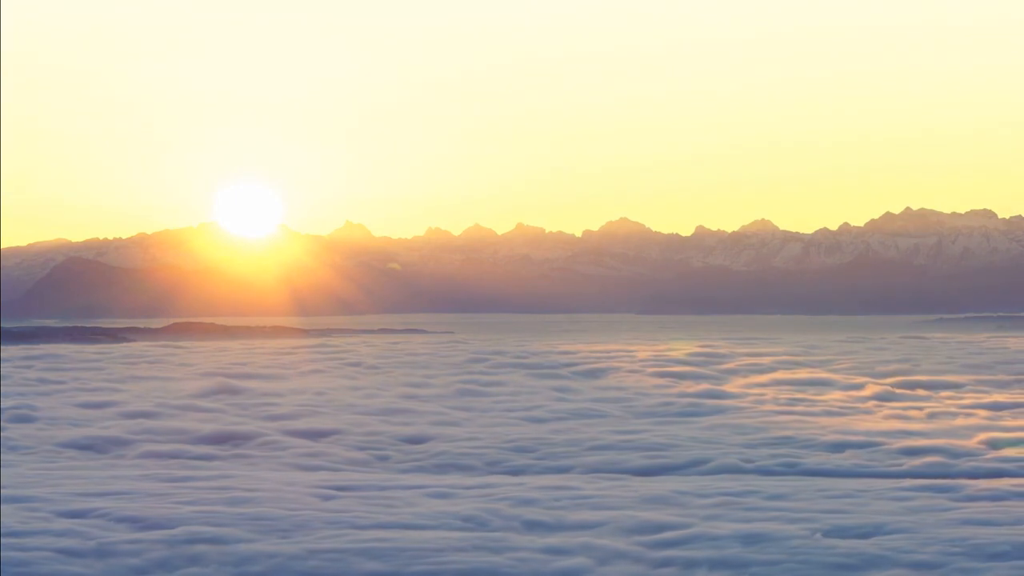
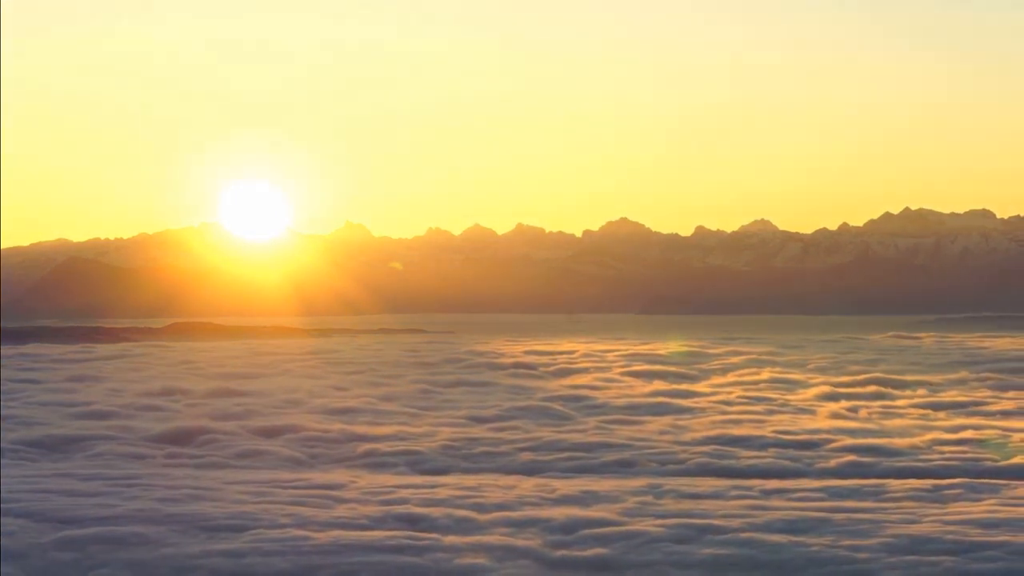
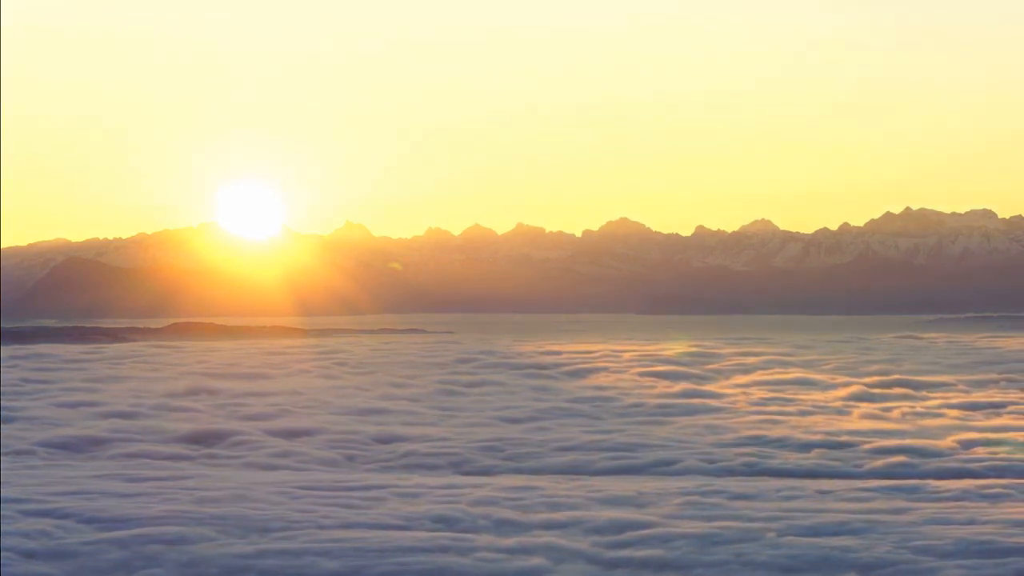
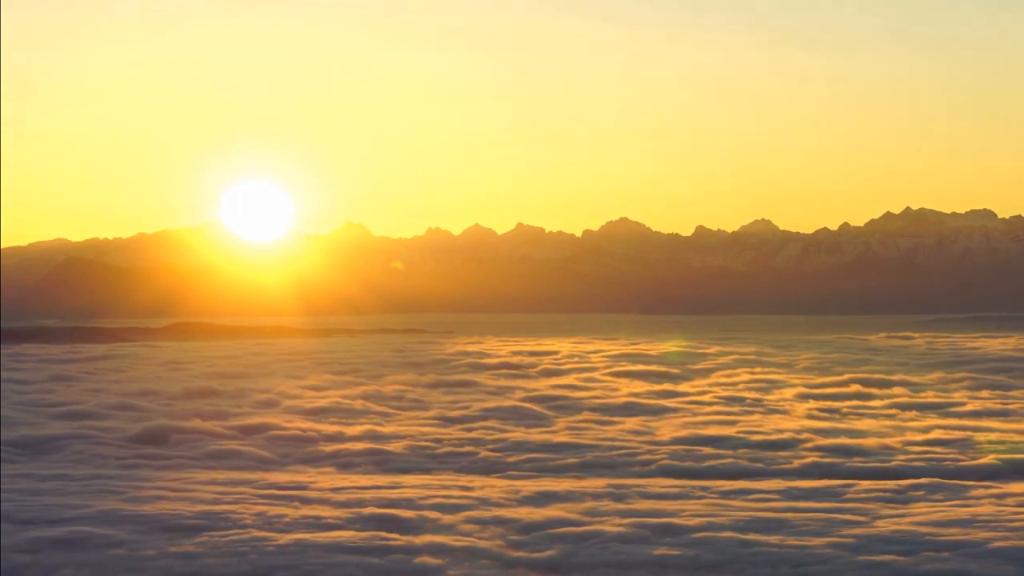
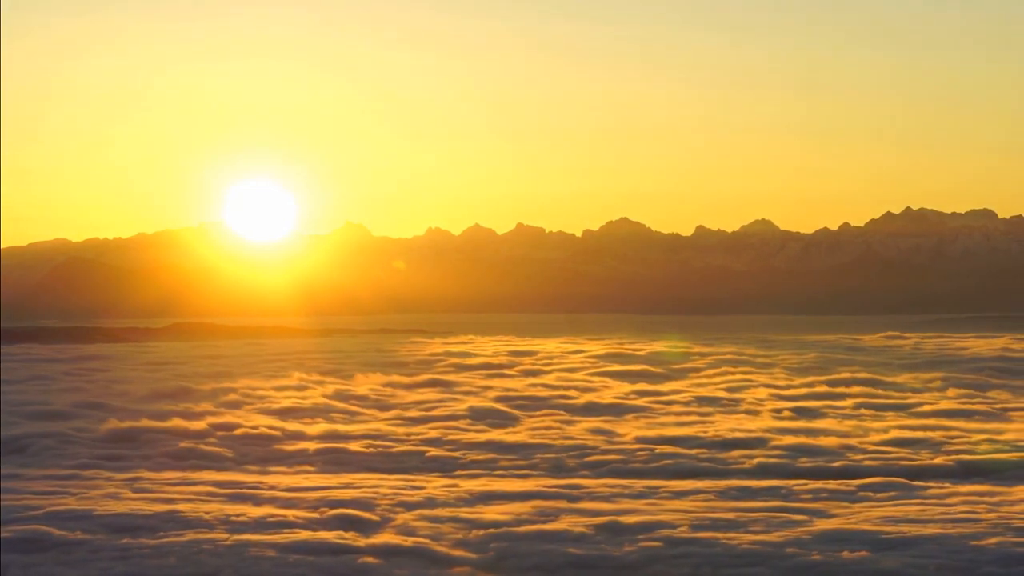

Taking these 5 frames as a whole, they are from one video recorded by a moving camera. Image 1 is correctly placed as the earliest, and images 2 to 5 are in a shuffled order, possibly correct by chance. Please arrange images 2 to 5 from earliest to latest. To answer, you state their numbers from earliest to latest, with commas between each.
3, 2, 4, 5
